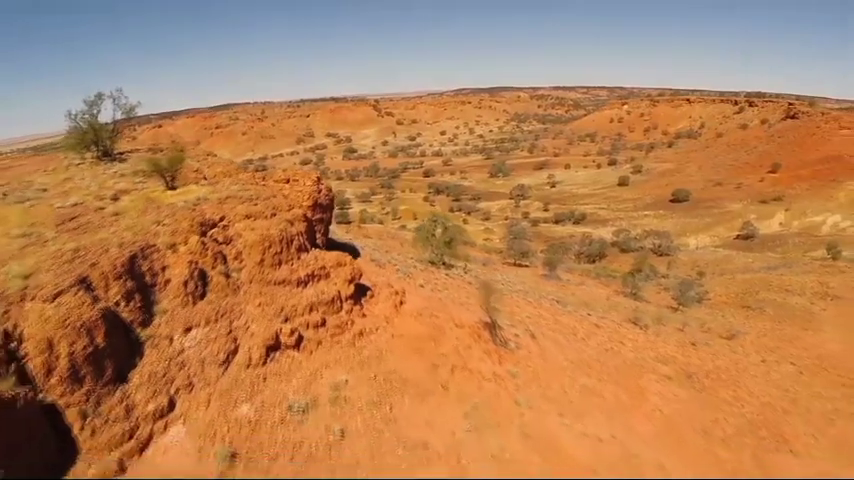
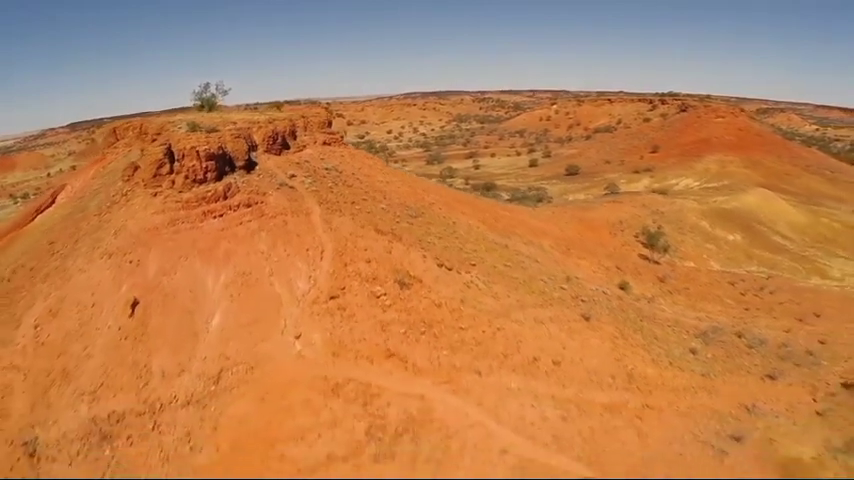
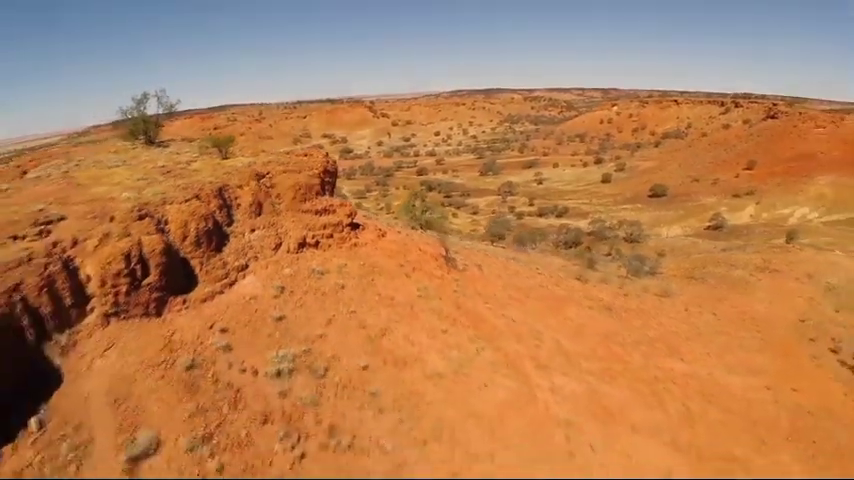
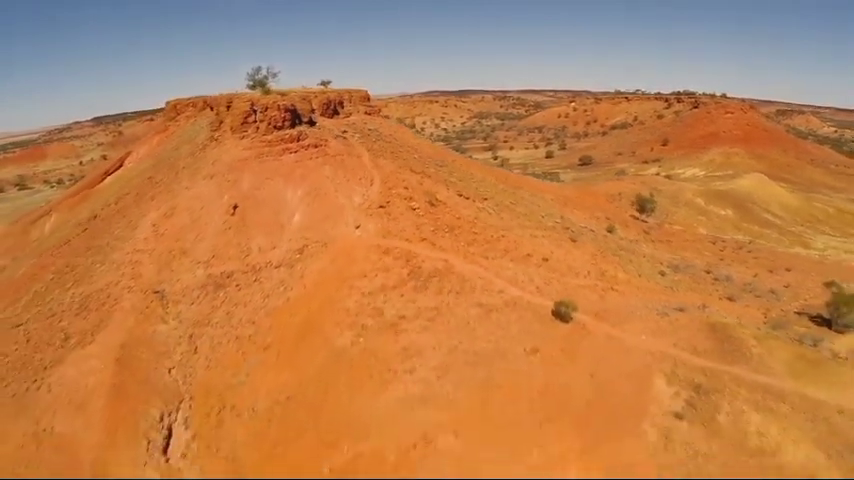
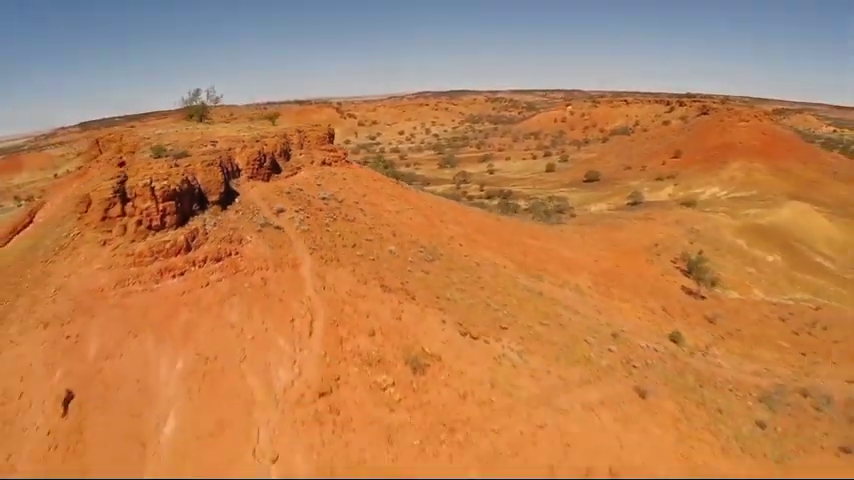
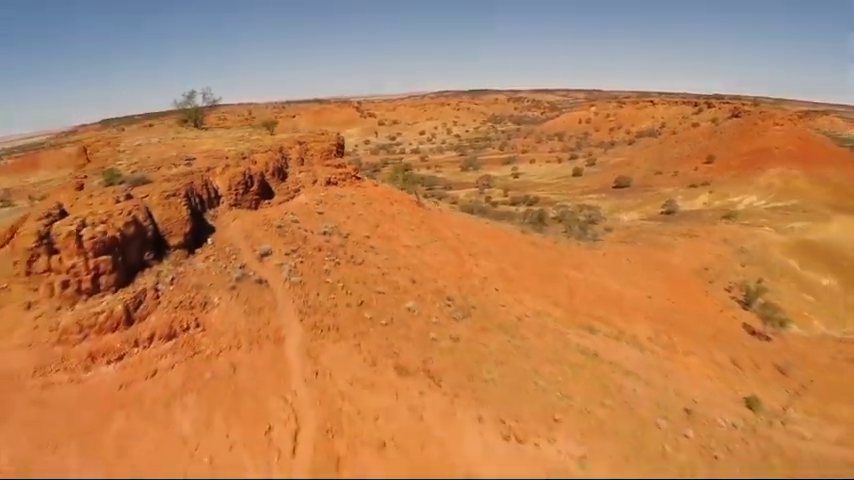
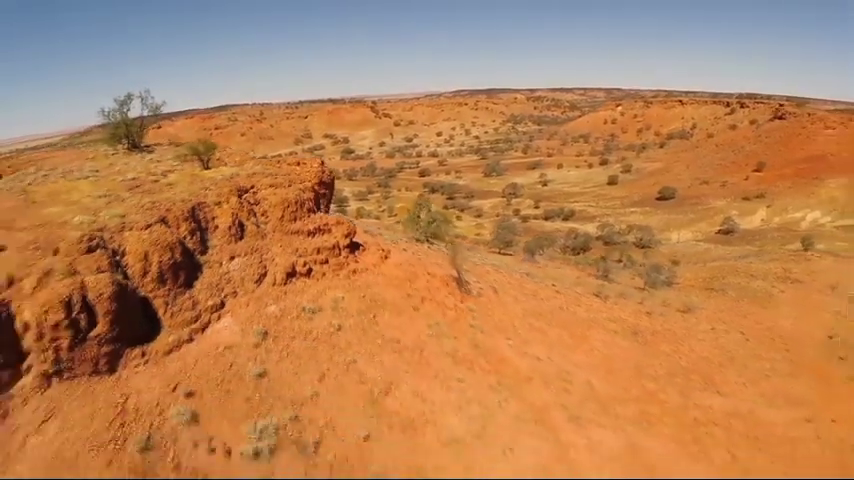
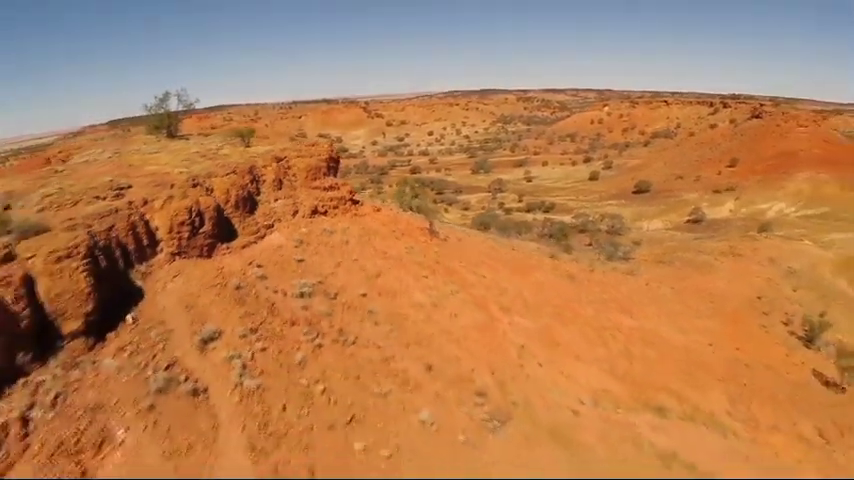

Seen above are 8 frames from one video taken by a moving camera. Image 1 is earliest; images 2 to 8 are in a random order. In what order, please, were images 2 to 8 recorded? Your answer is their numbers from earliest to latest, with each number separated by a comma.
7, 3, 8, 6, 5, 2, 4
